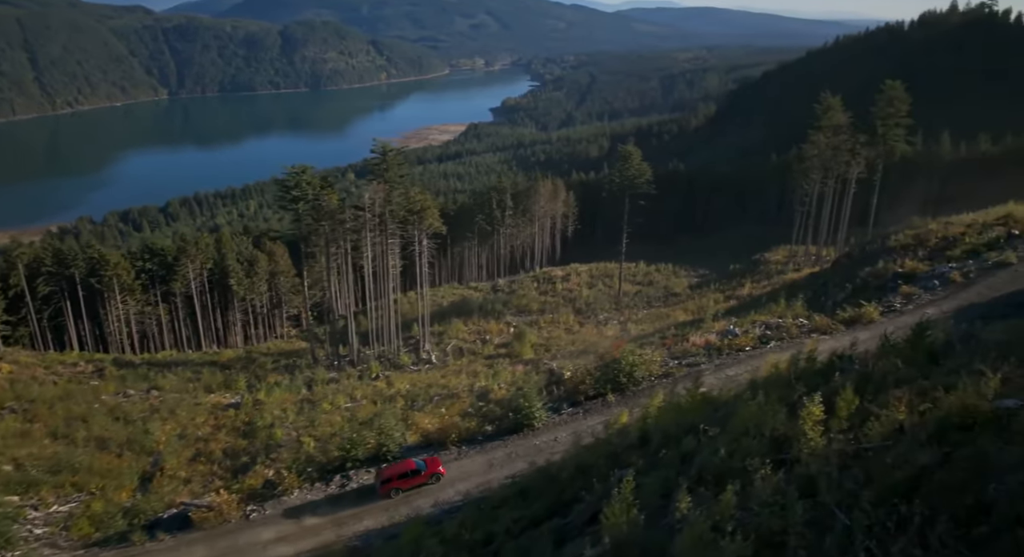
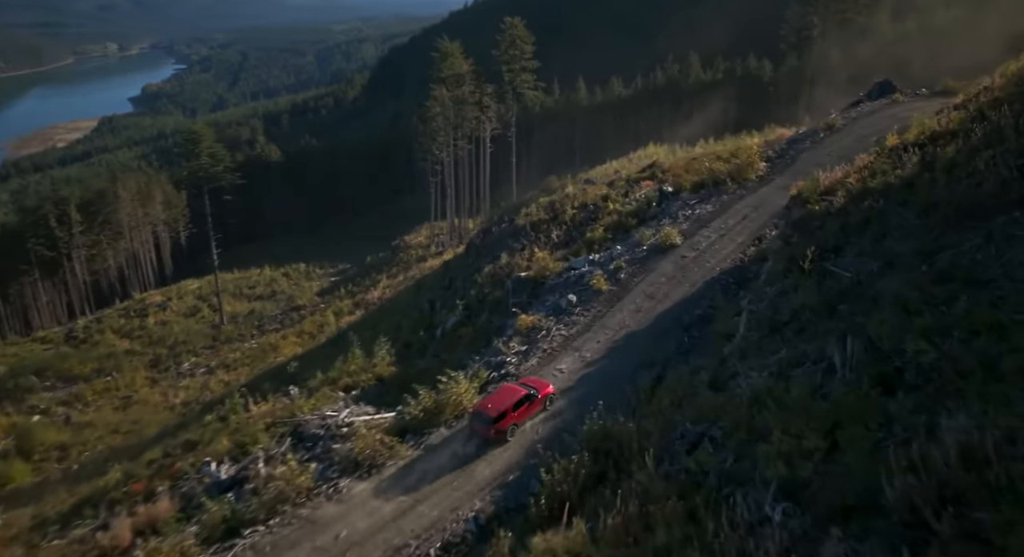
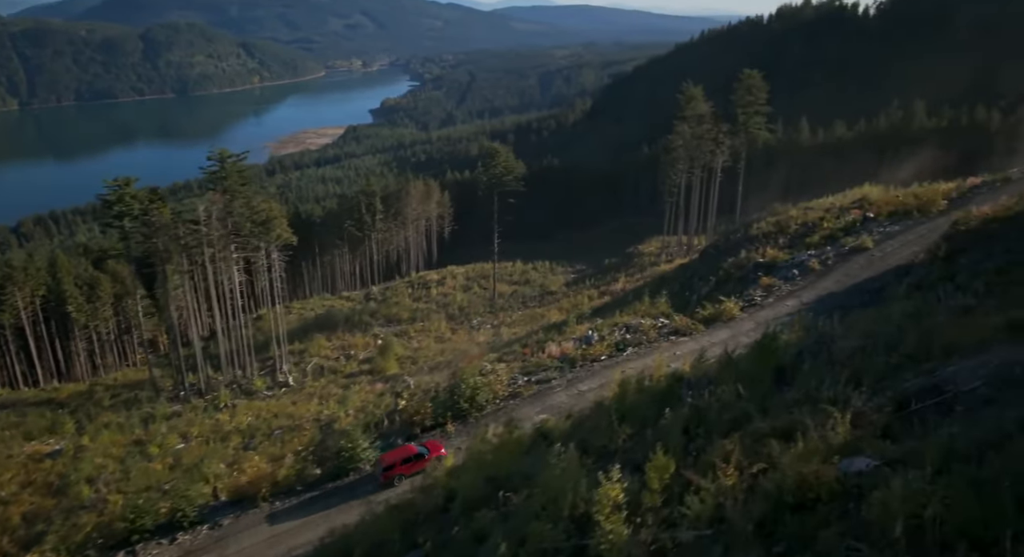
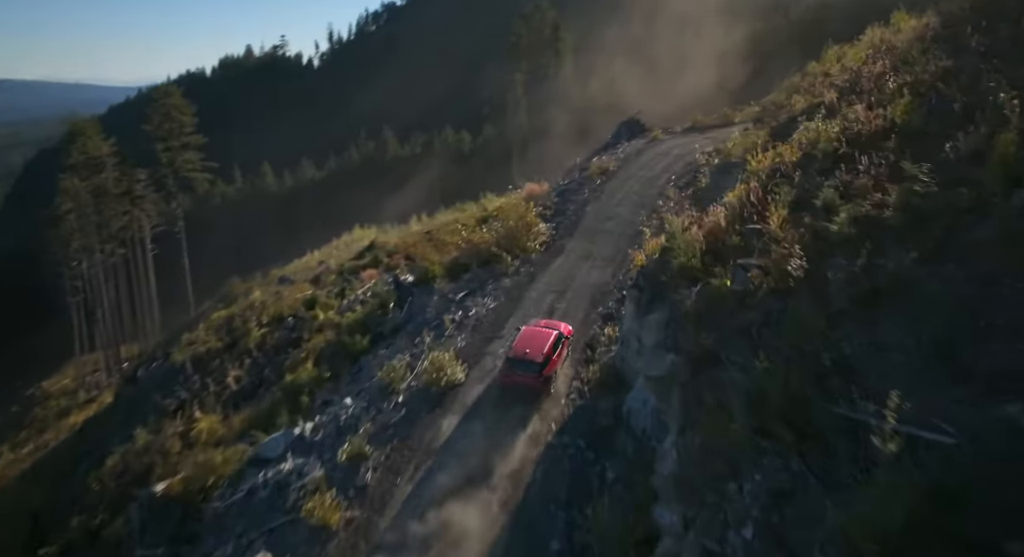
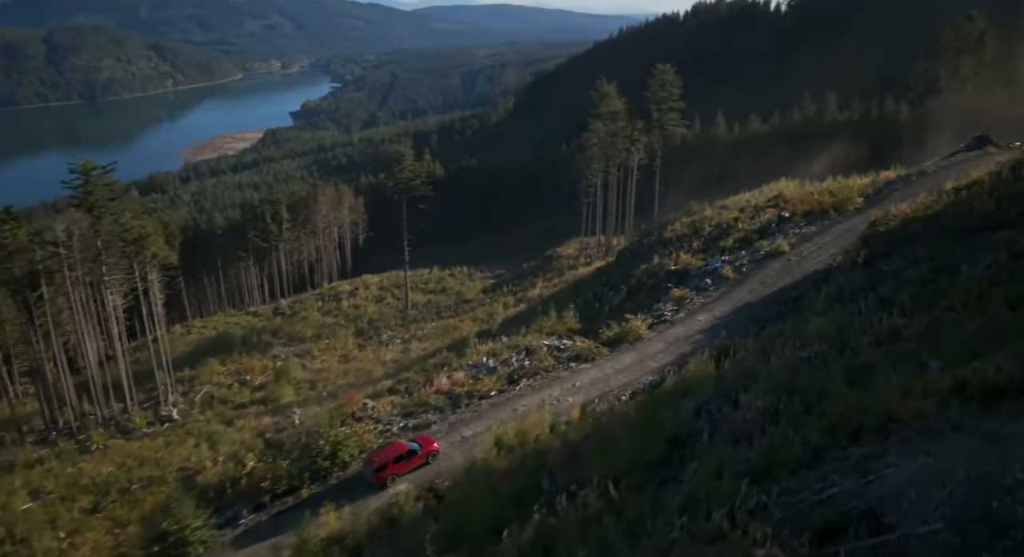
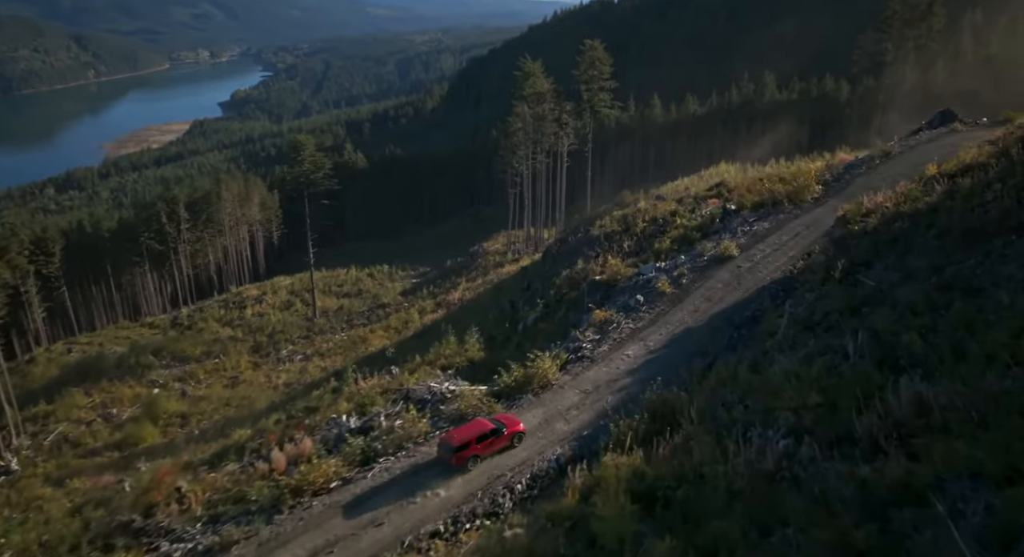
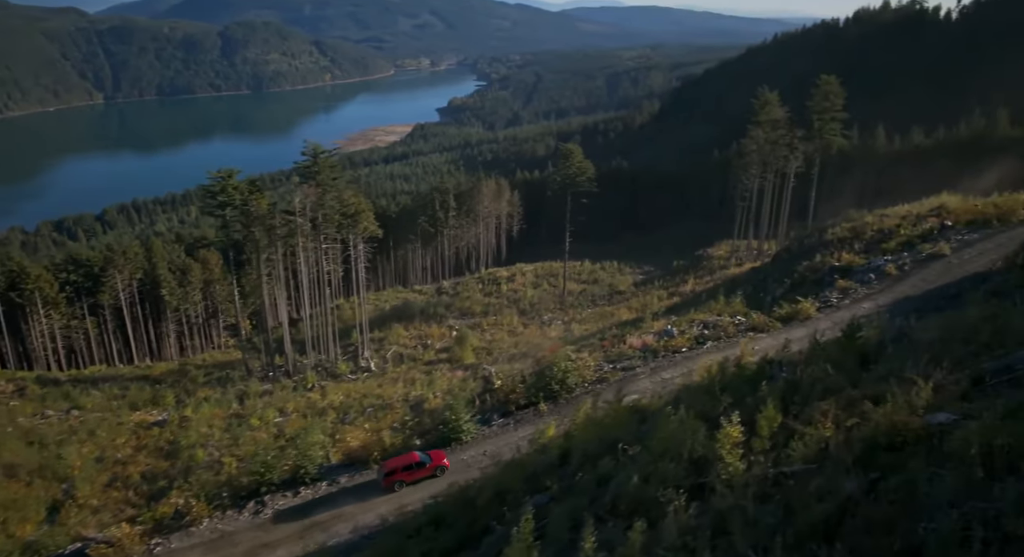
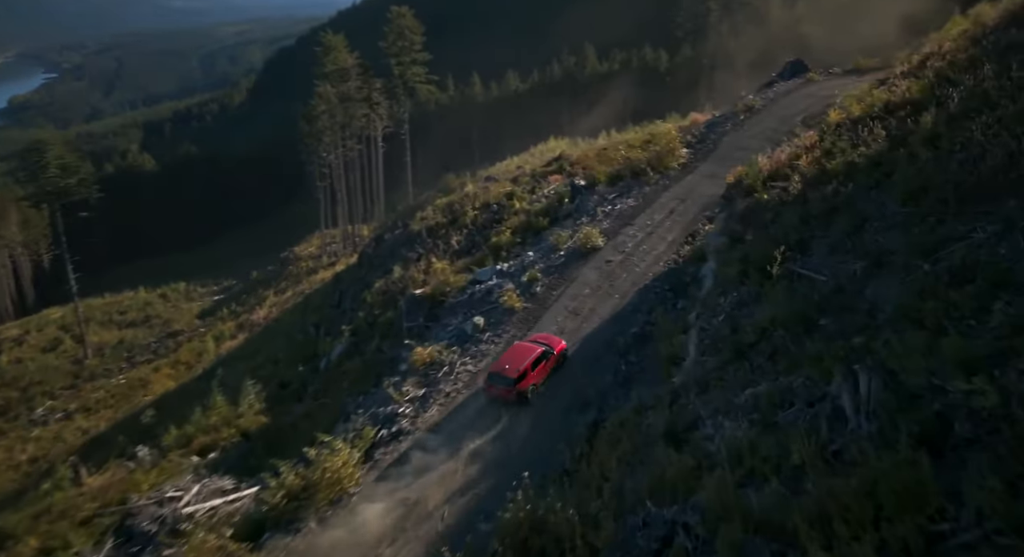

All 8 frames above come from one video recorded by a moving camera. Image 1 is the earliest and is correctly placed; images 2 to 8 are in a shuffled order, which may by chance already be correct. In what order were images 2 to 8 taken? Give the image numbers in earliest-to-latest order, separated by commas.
7, 3, 5, 6, 2, 8, 4
